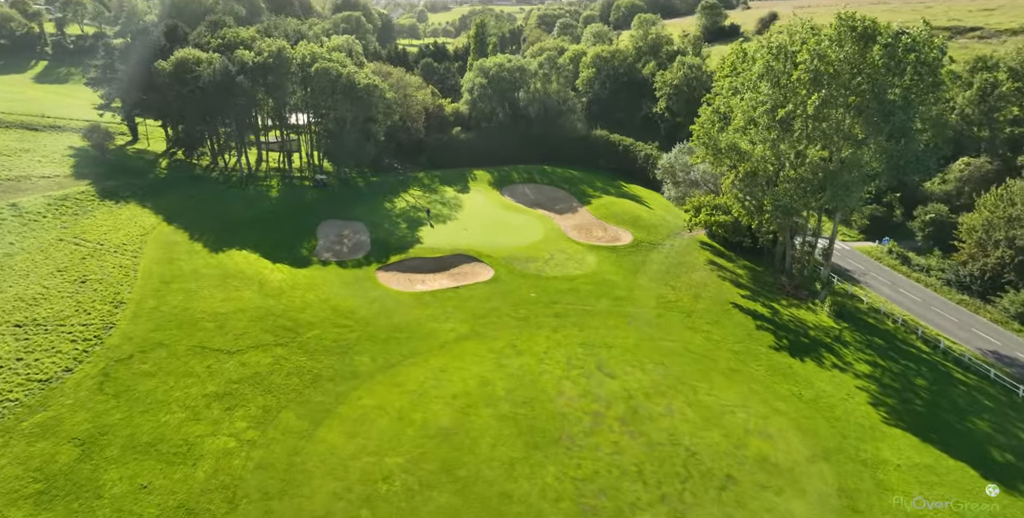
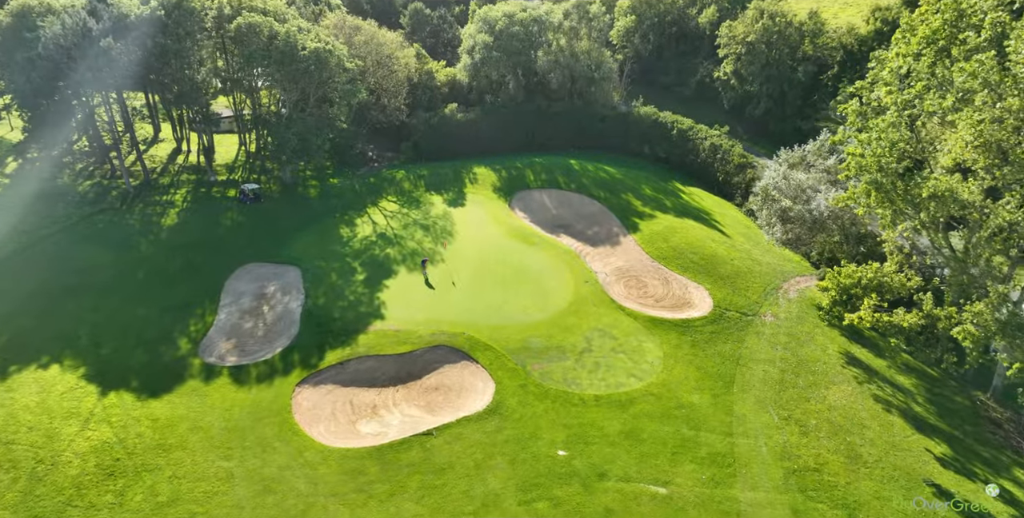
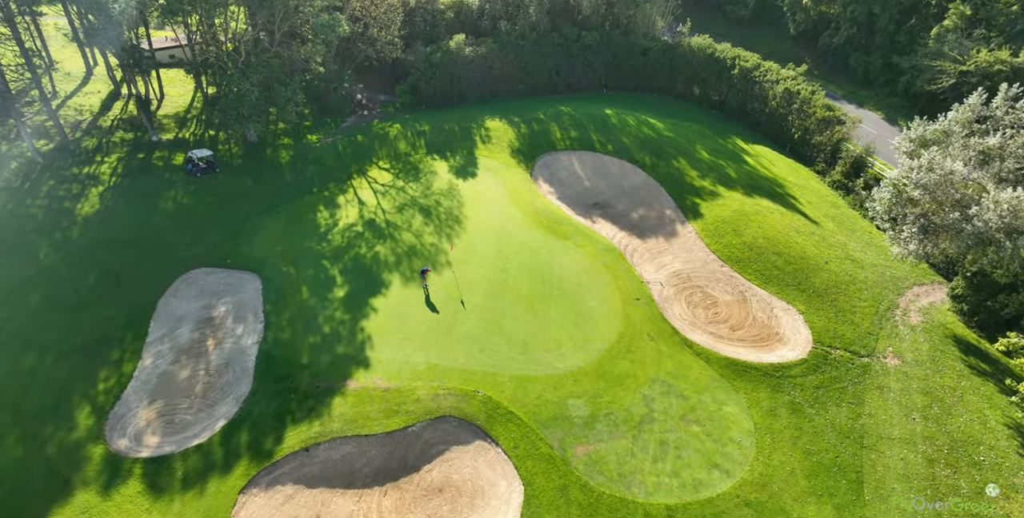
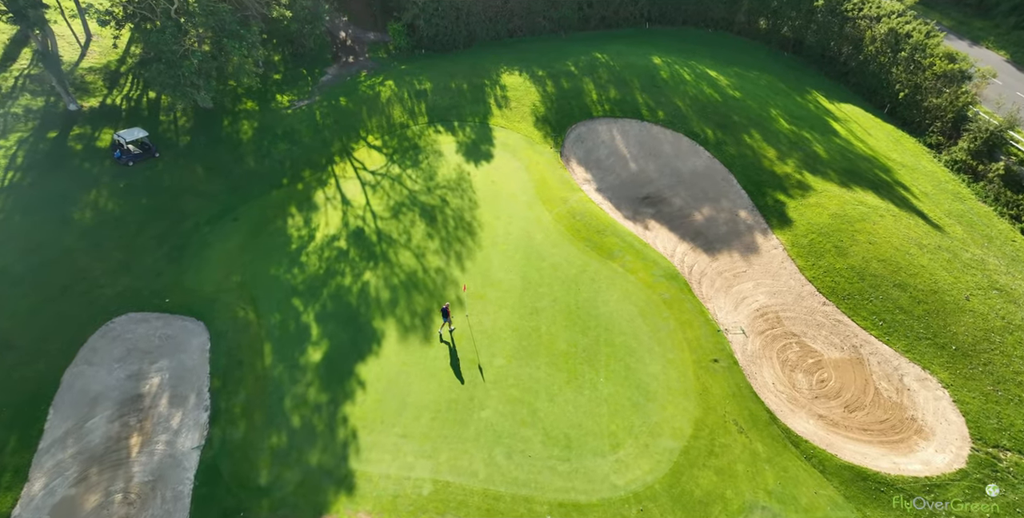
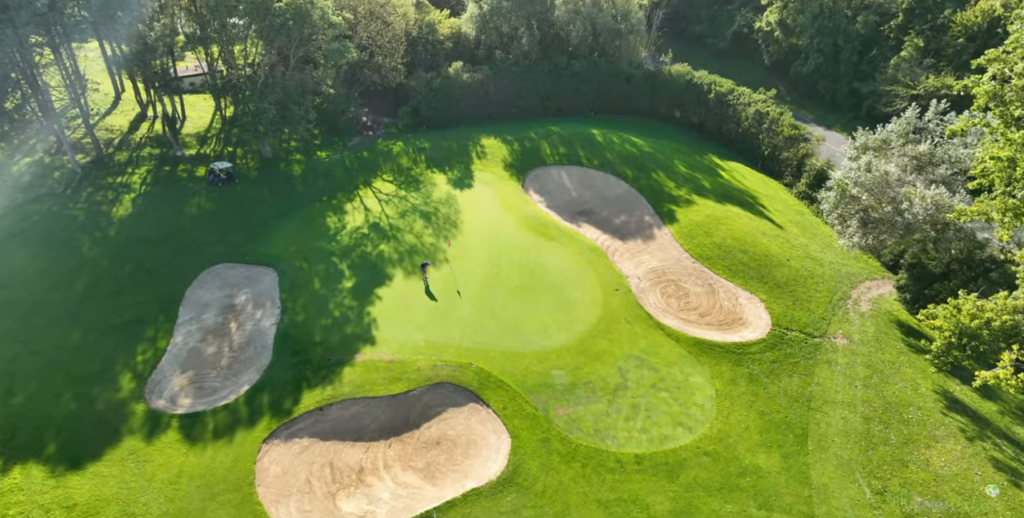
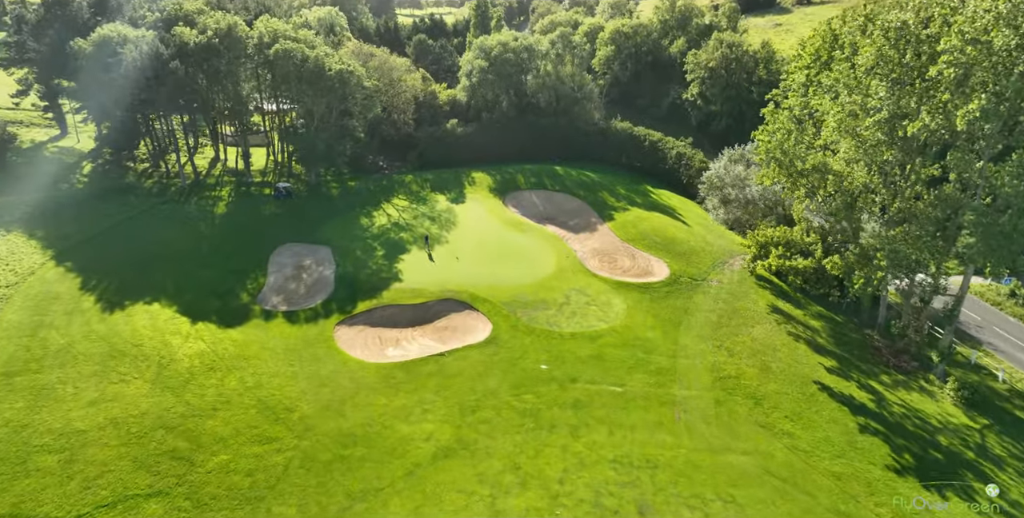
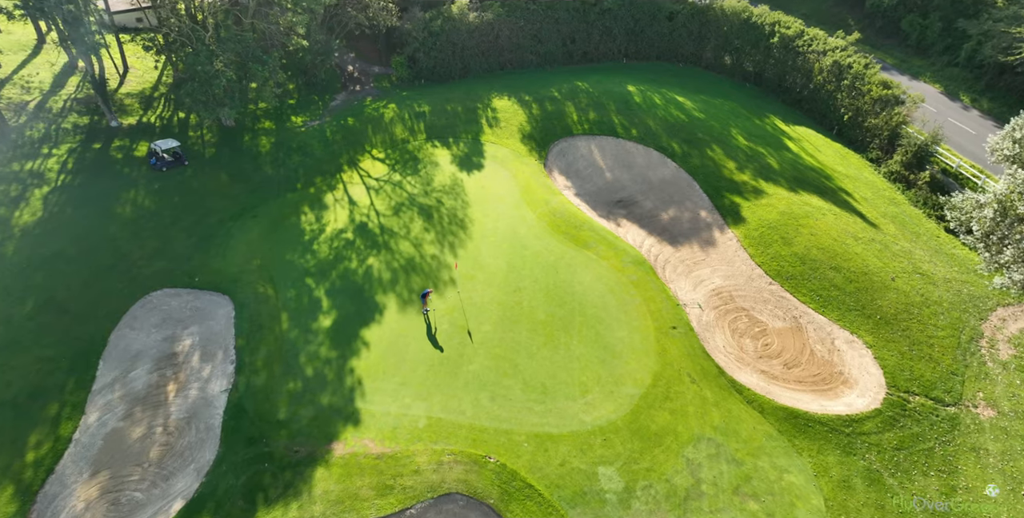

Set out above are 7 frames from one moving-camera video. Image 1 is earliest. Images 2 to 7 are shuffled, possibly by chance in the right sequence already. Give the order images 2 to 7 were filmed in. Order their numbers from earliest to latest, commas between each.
6, 2, 5, 3, 7, 4
